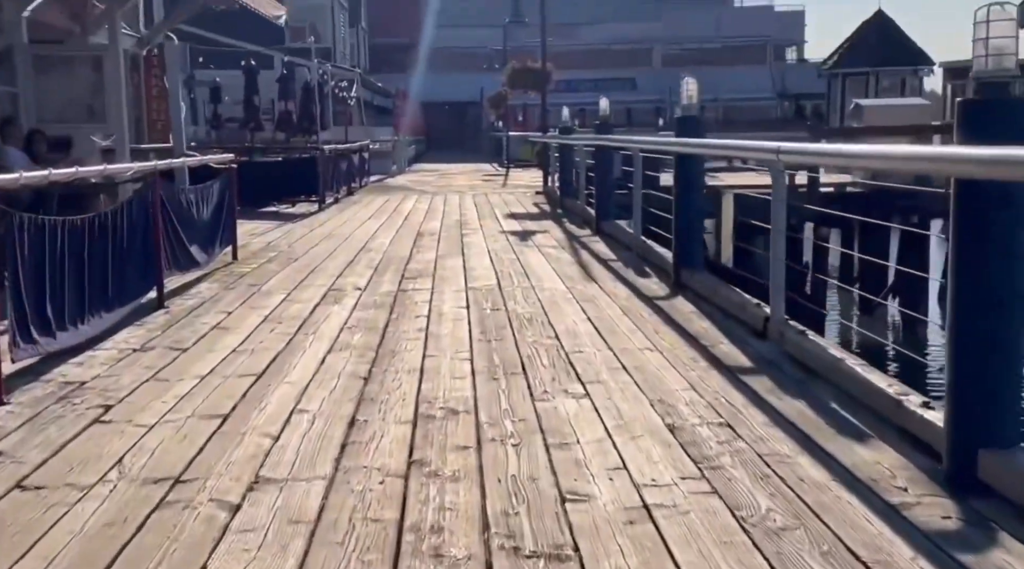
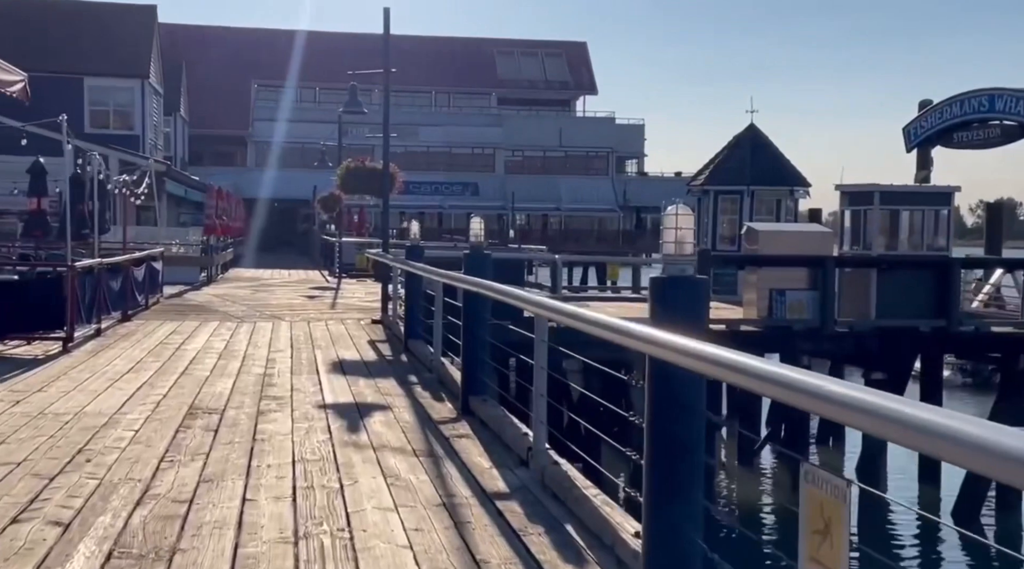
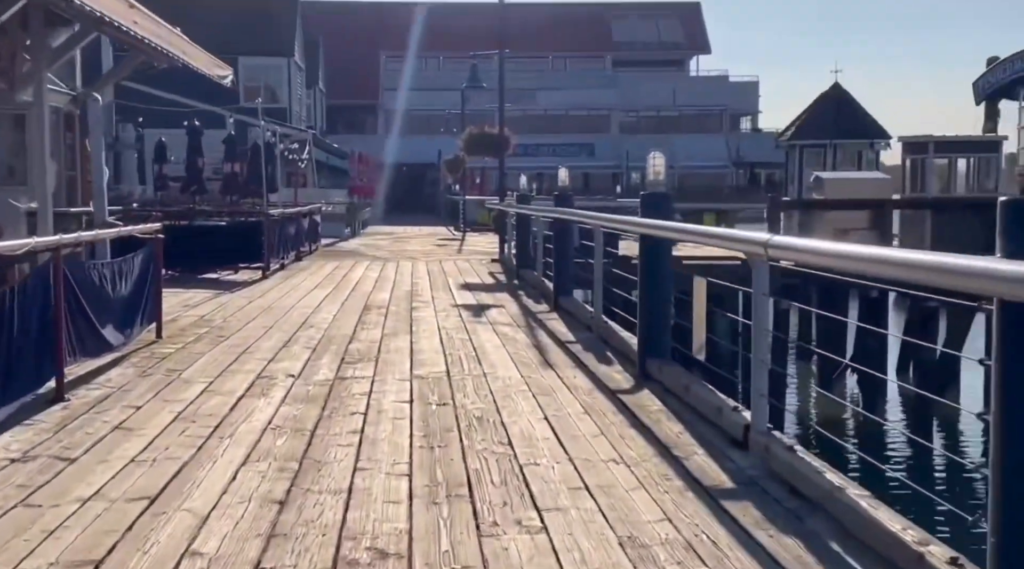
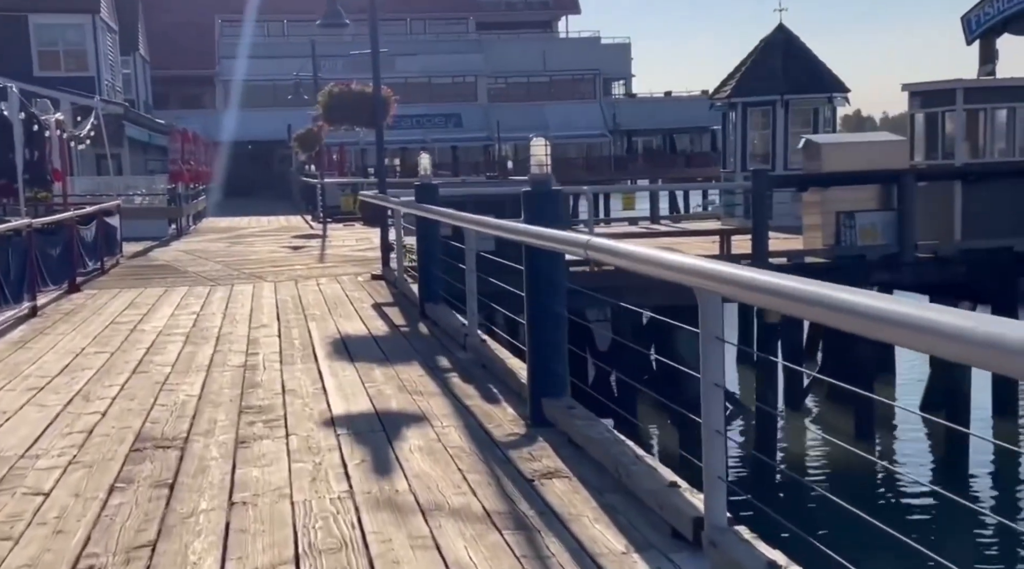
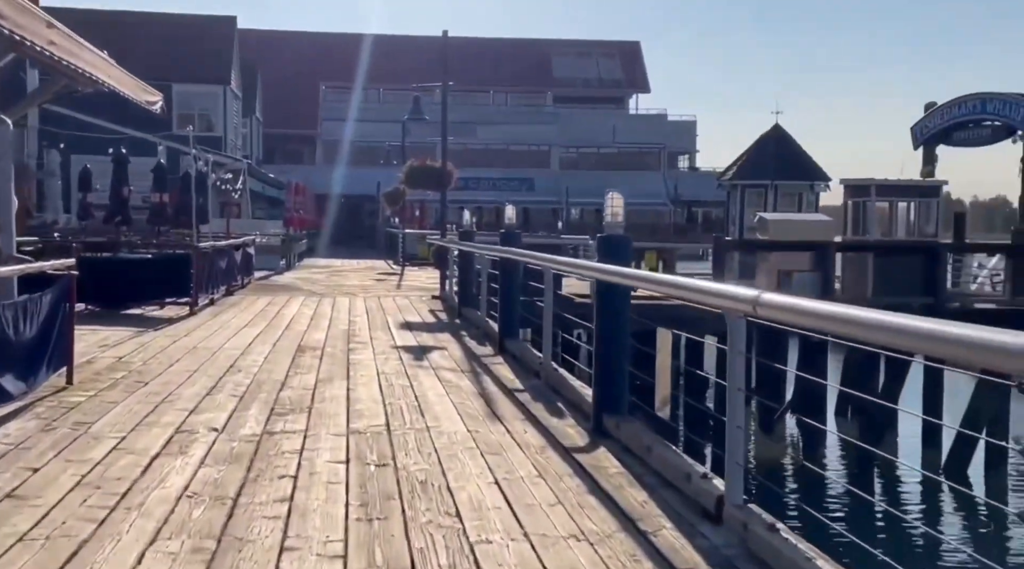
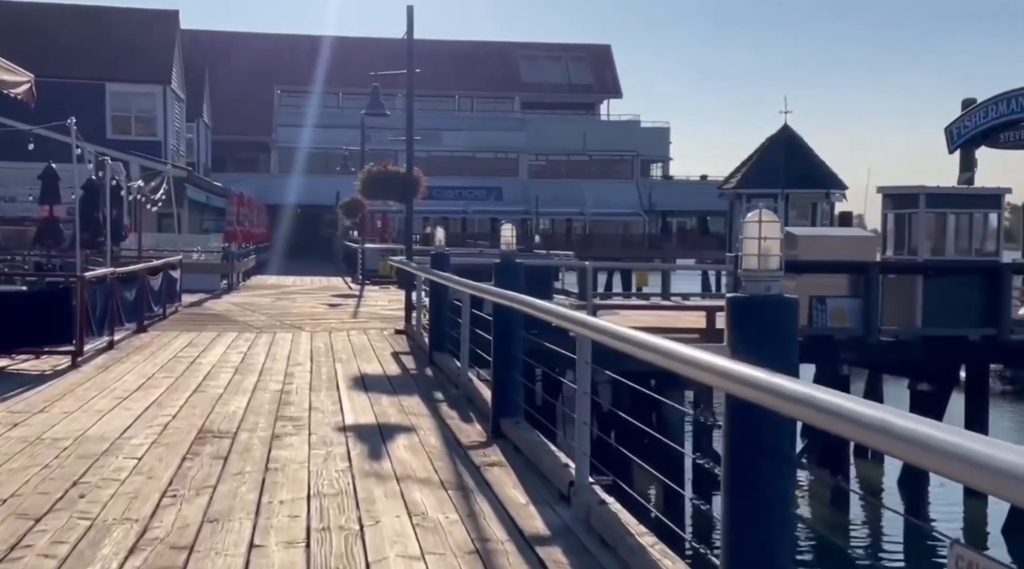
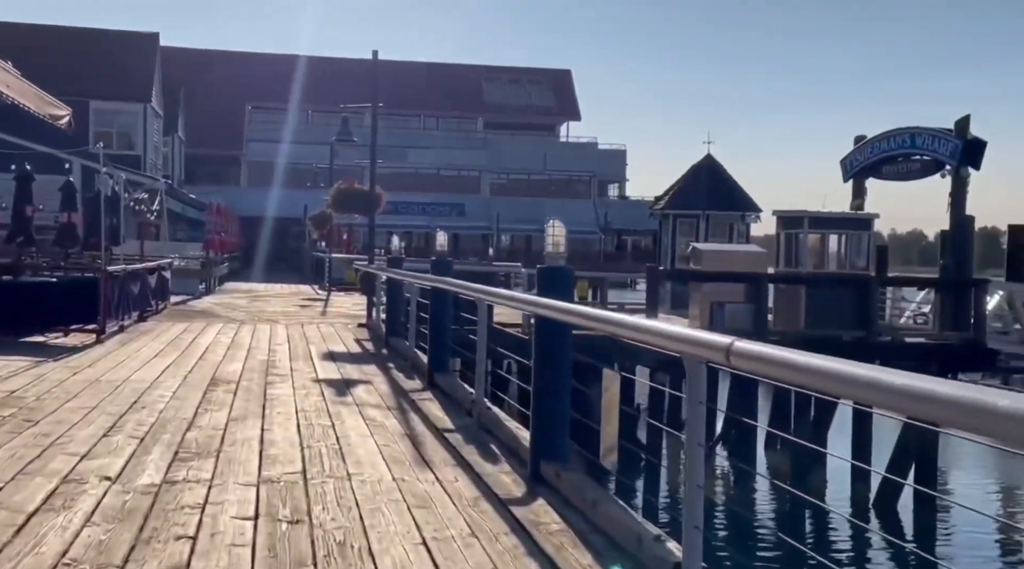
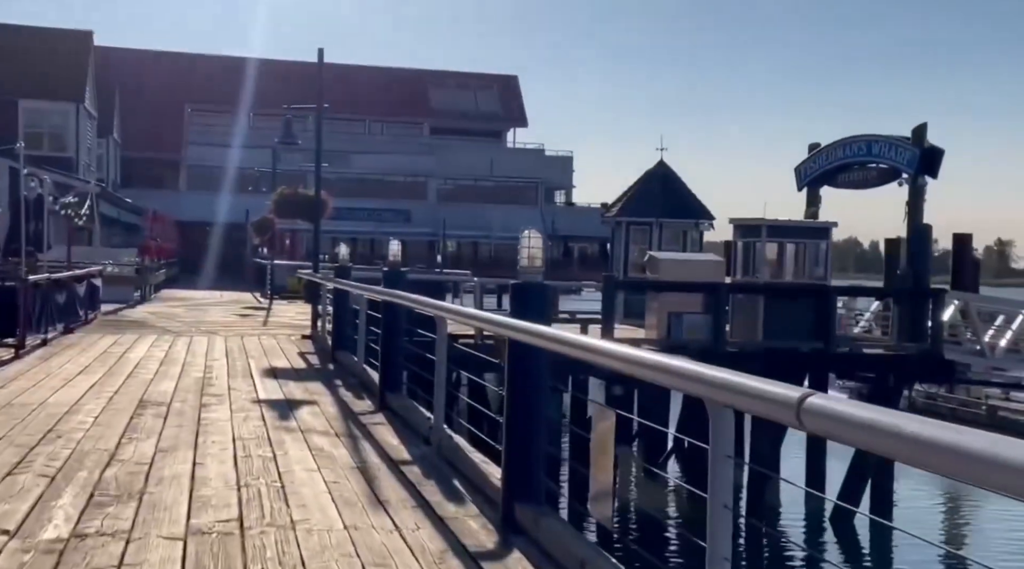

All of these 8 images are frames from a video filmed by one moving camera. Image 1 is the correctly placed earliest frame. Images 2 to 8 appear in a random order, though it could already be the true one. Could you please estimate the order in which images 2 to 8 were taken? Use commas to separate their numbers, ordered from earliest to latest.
3, 5, 7, 8, 2, 6, 4
